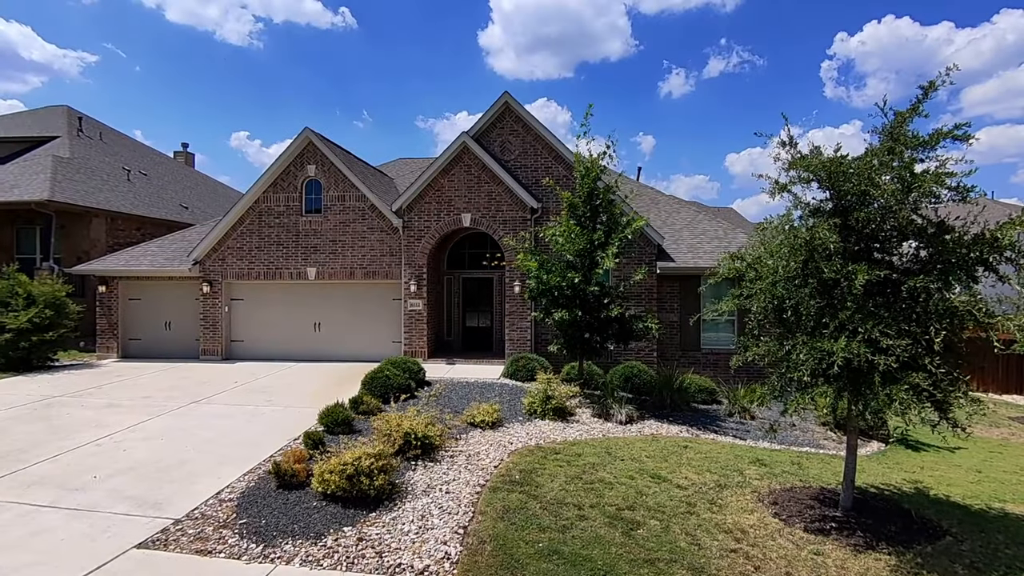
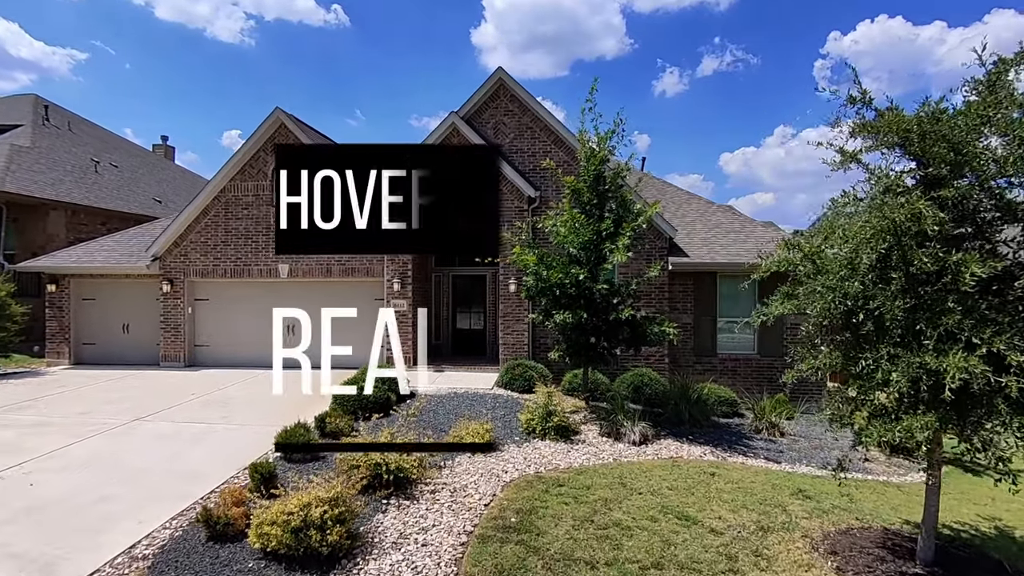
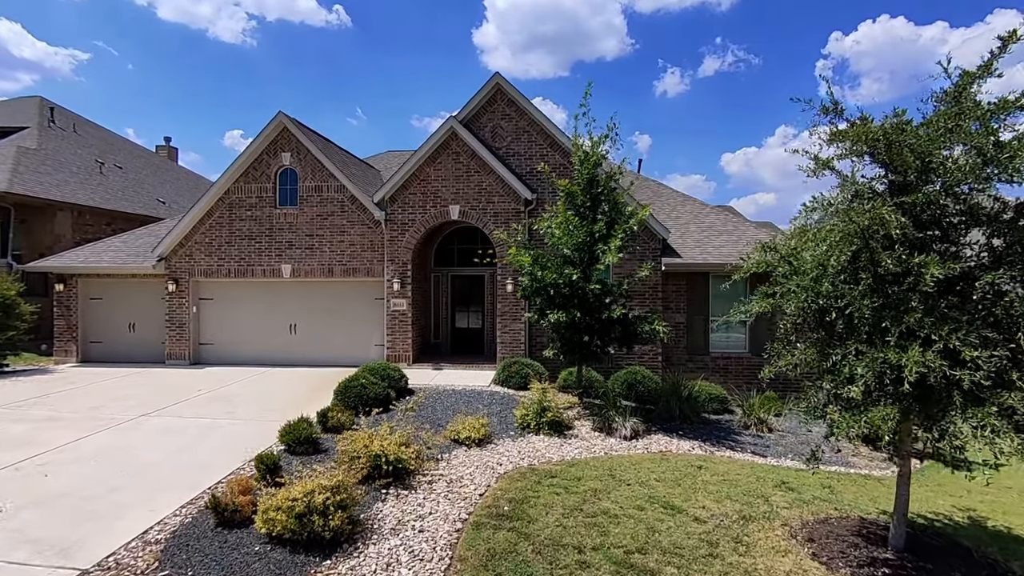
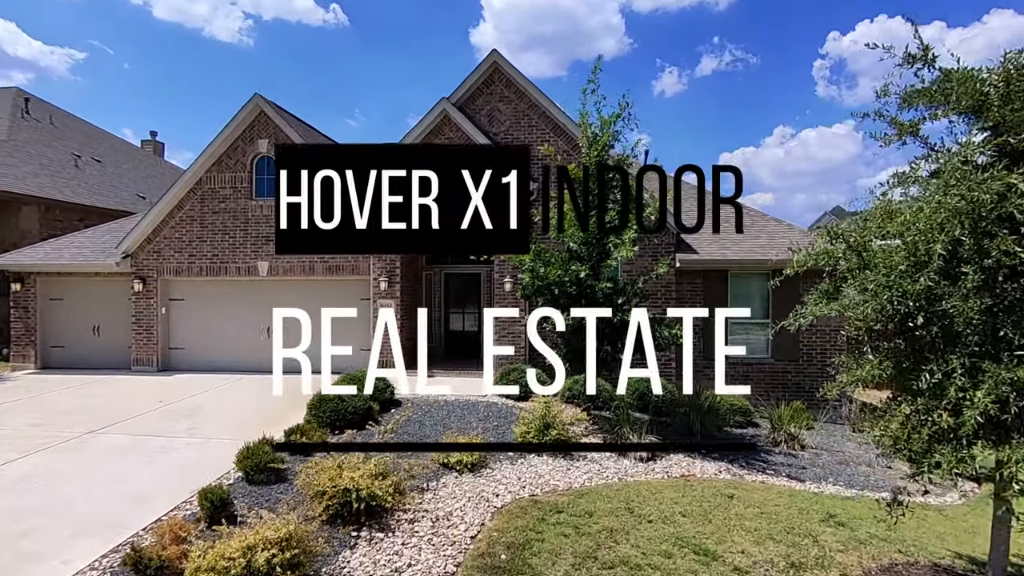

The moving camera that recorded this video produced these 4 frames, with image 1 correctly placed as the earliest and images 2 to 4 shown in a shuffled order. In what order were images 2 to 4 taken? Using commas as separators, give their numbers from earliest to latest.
3, 2, 4
